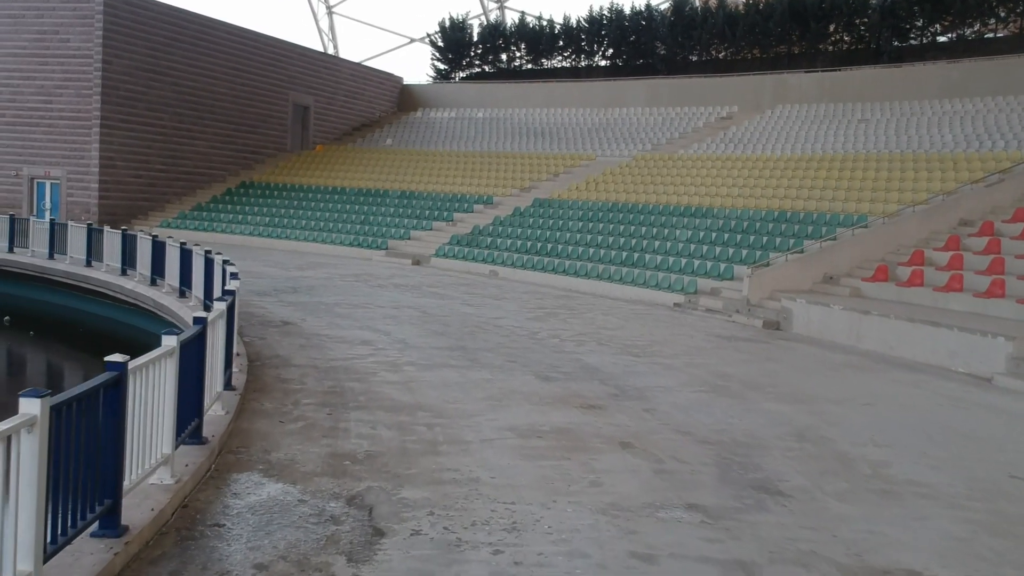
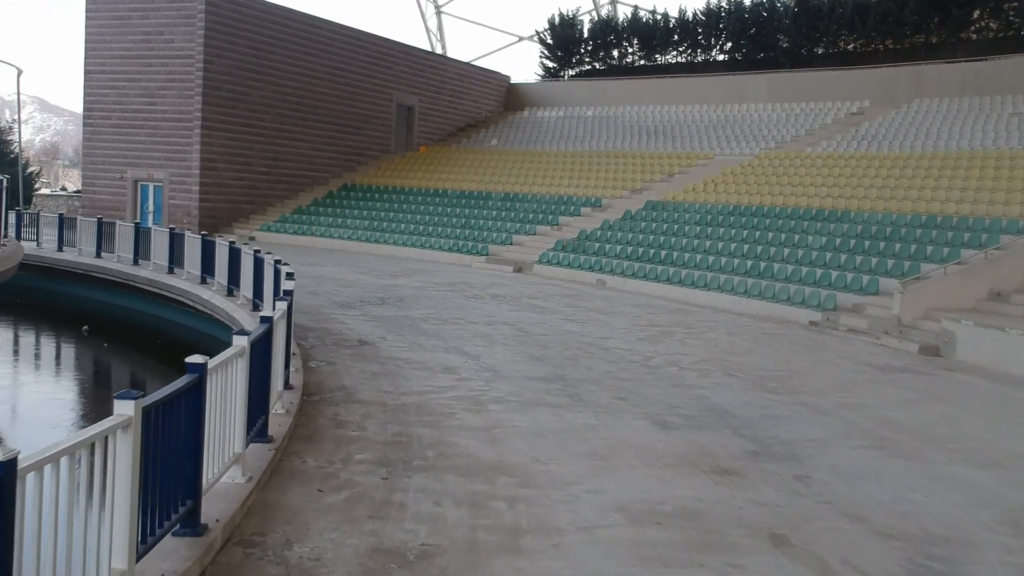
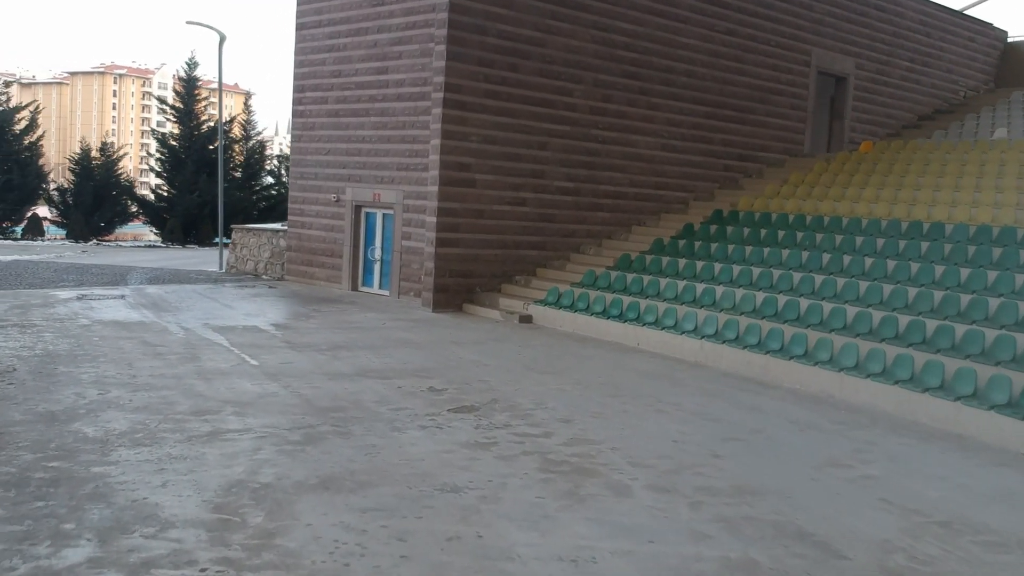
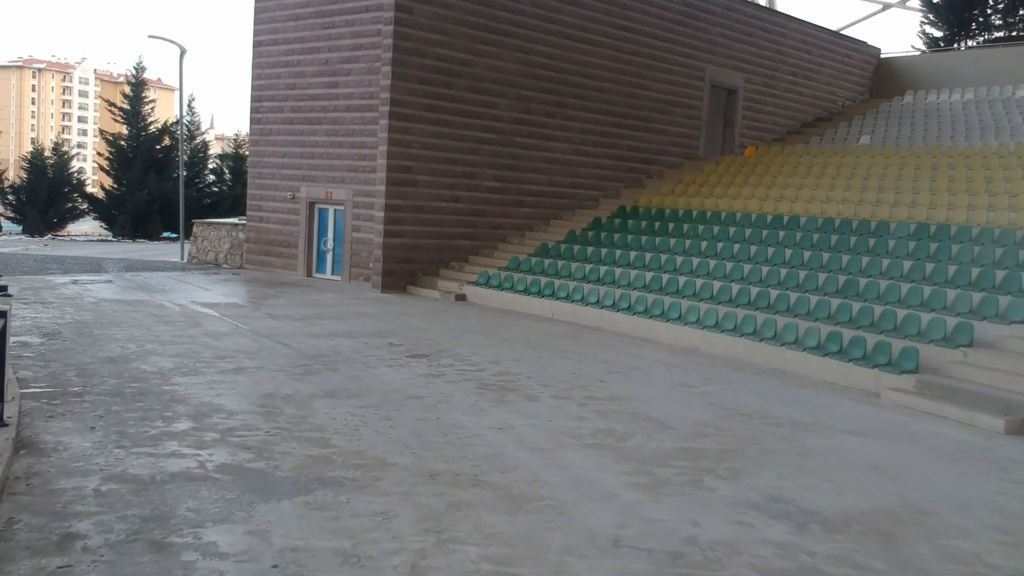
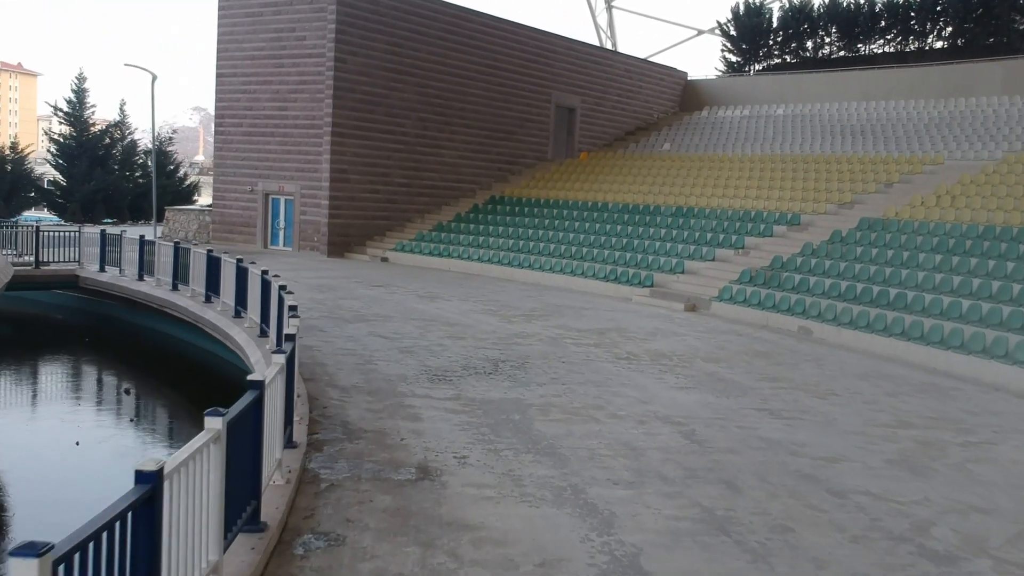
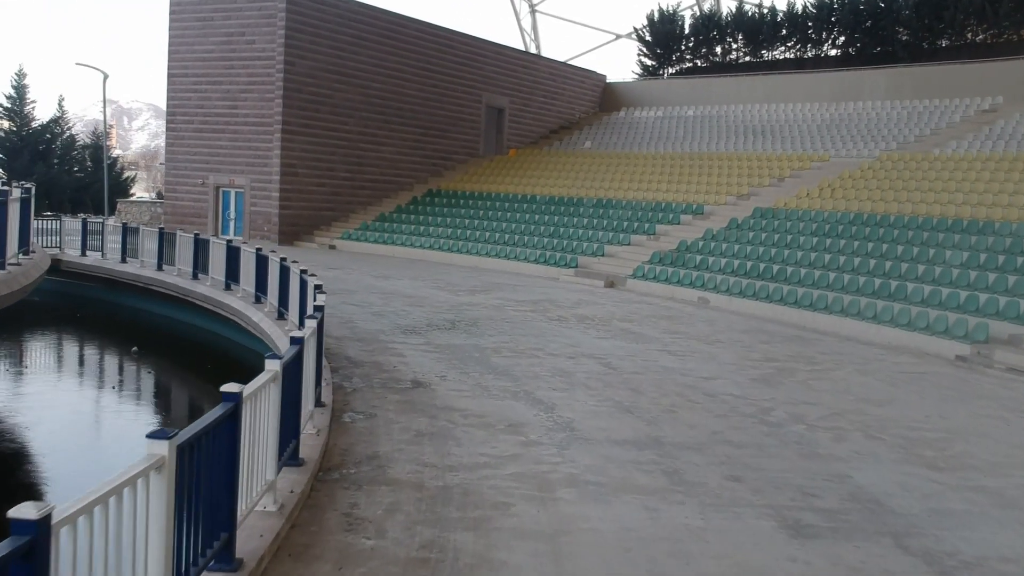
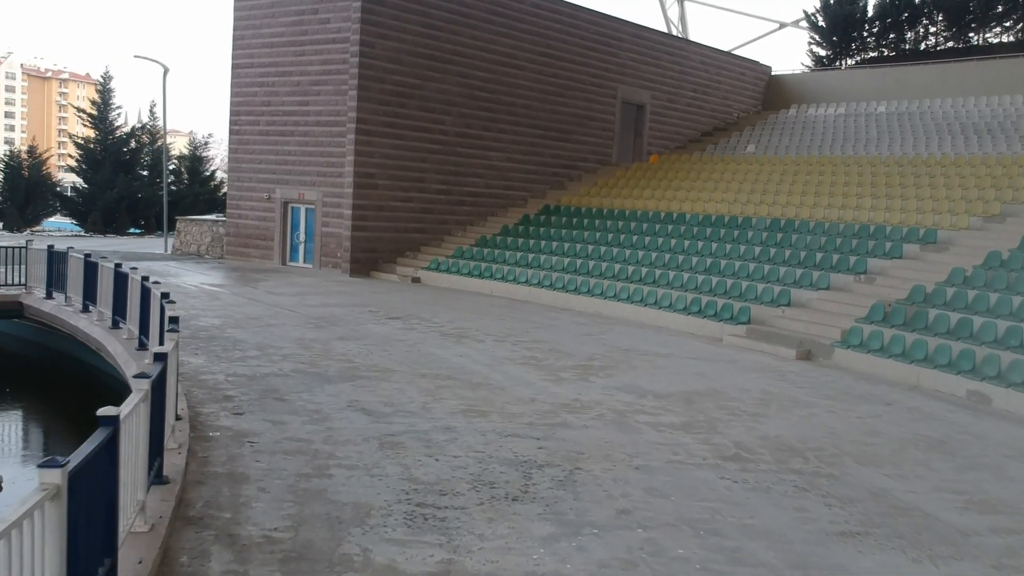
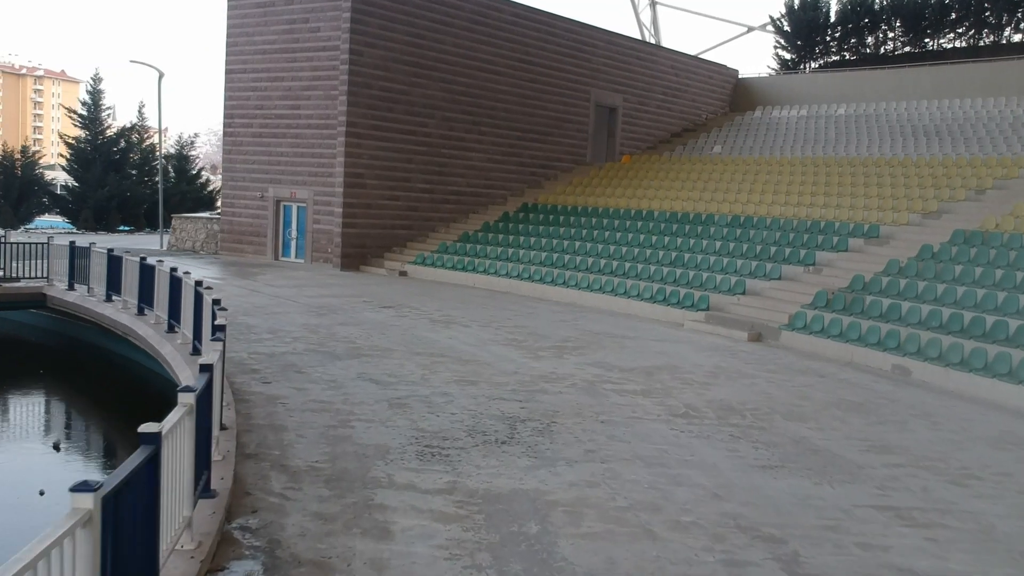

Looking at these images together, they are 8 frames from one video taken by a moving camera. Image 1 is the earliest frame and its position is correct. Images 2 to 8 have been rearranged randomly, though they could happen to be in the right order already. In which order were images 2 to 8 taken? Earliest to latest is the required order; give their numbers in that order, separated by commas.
2, 6, 5, 8, 7, 4, 3
